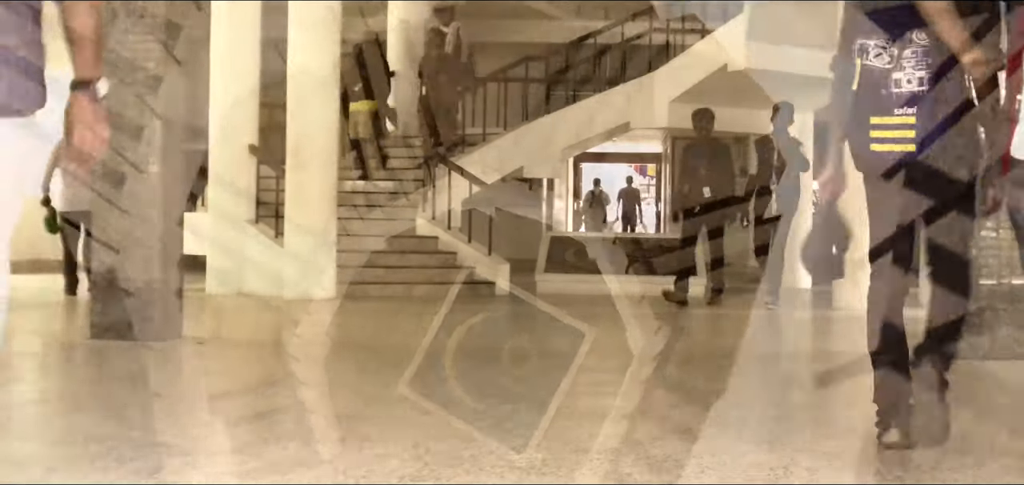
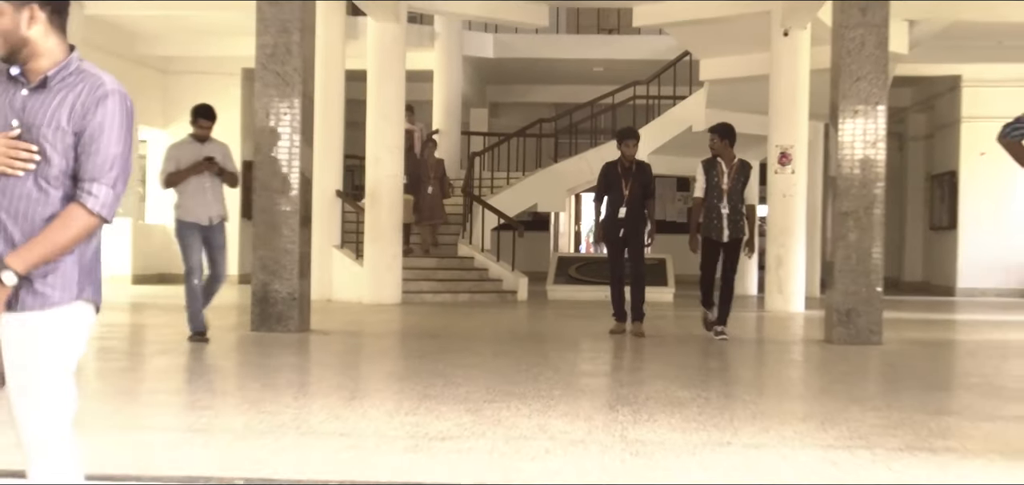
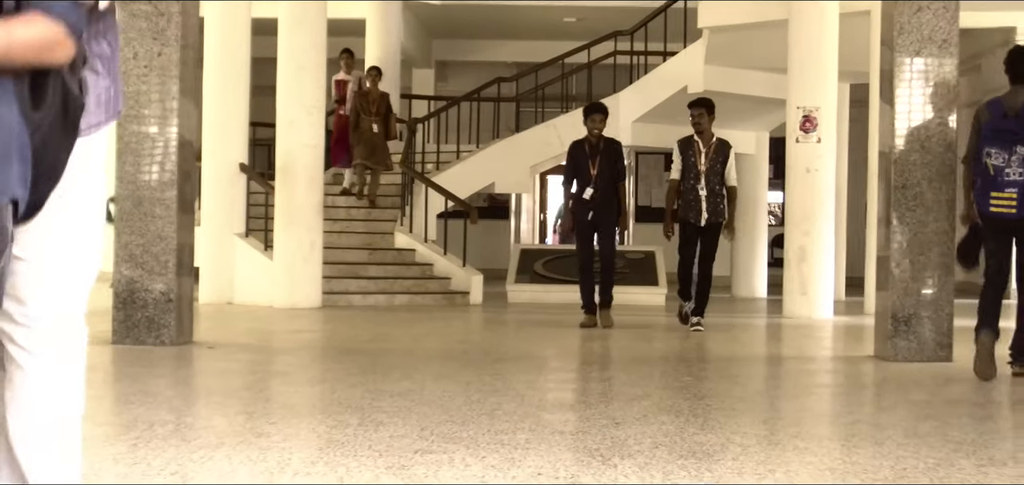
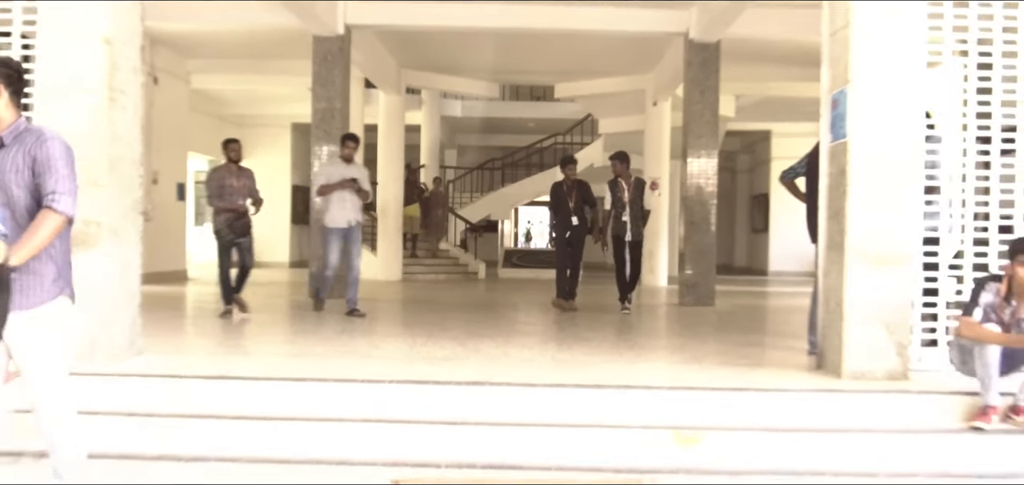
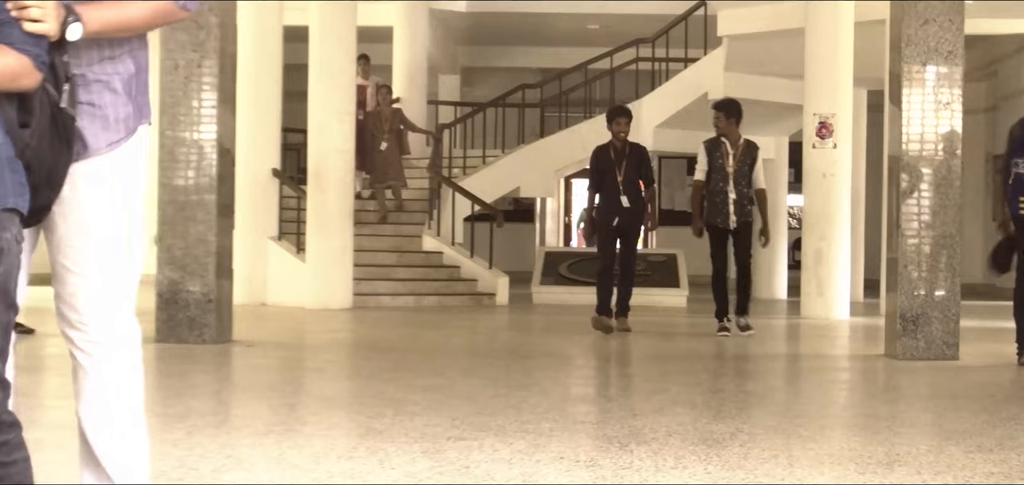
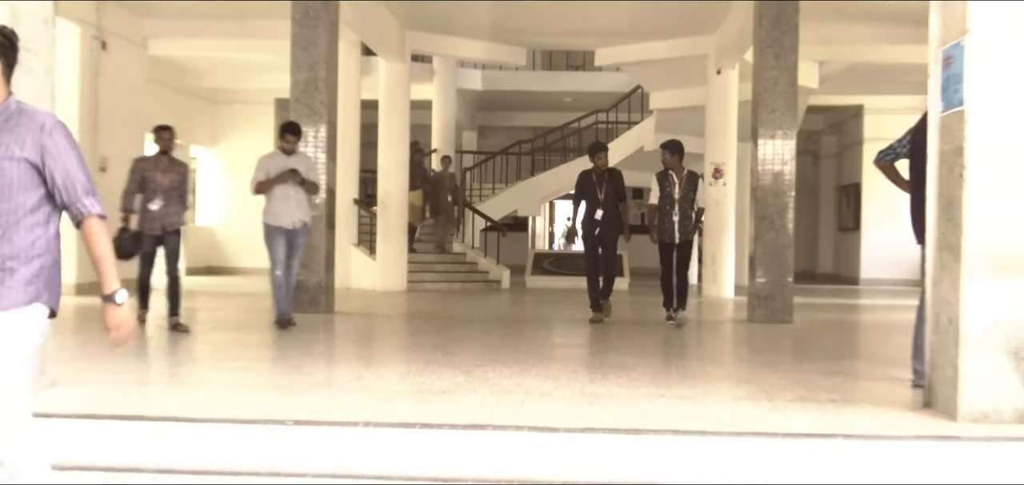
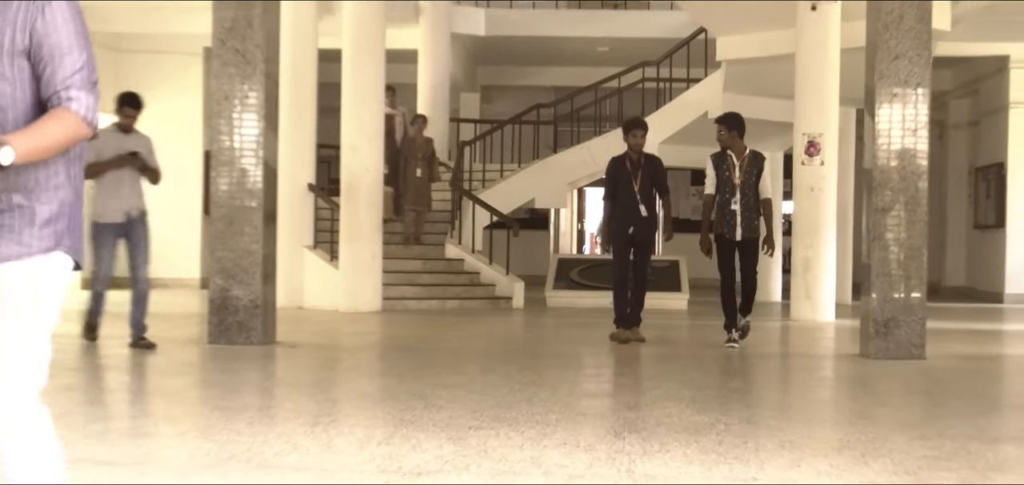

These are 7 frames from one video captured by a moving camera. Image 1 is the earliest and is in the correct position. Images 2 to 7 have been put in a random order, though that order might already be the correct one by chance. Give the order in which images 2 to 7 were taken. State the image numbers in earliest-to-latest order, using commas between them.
3, 5, 7, 2, 6, 4
